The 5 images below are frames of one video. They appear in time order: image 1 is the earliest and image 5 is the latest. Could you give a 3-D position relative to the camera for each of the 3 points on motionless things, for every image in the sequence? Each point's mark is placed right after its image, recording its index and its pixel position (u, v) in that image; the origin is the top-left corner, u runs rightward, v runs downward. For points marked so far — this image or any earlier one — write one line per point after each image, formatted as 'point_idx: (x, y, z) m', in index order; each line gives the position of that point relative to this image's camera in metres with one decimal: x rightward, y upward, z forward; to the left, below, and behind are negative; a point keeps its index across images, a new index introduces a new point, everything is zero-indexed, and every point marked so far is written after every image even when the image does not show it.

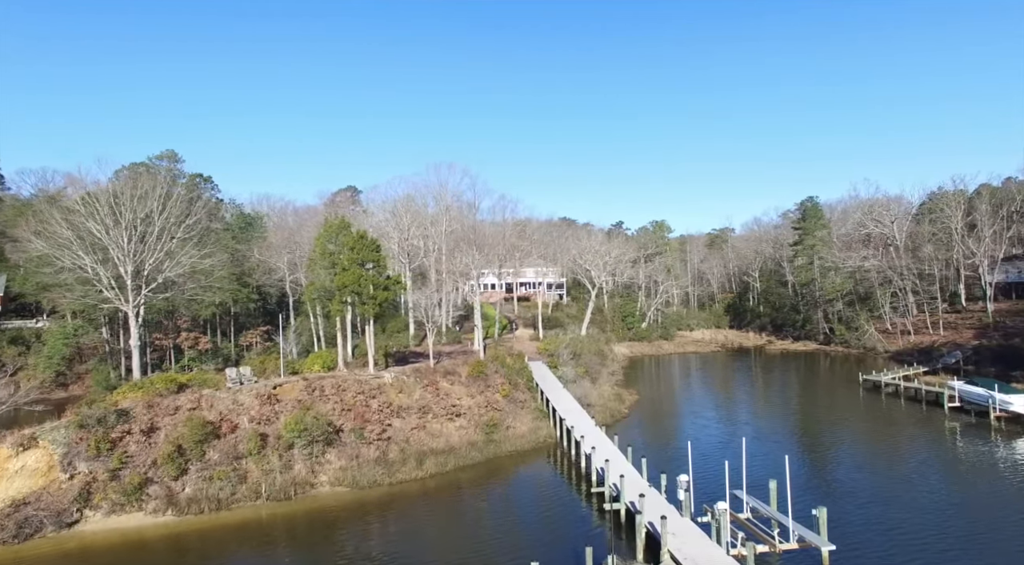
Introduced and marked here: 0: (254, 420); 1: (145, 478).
0: (-7.7, -4.1, +19.9) m
1: (-9.5, -5.0, +17.1) m
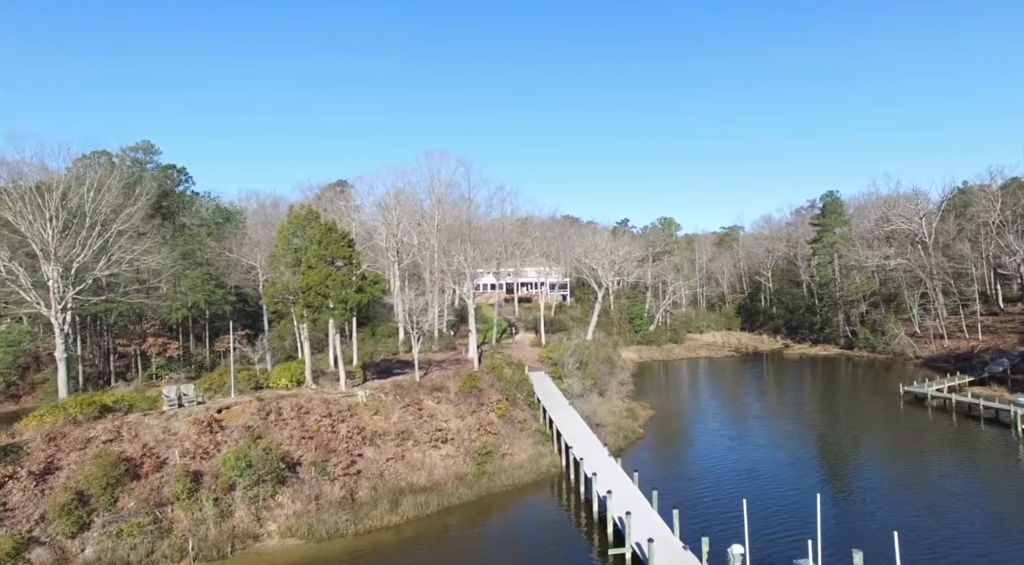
0: (-7.8, -4.1, +16.0) m
1: (-9.6, -5.1, +13.3) m
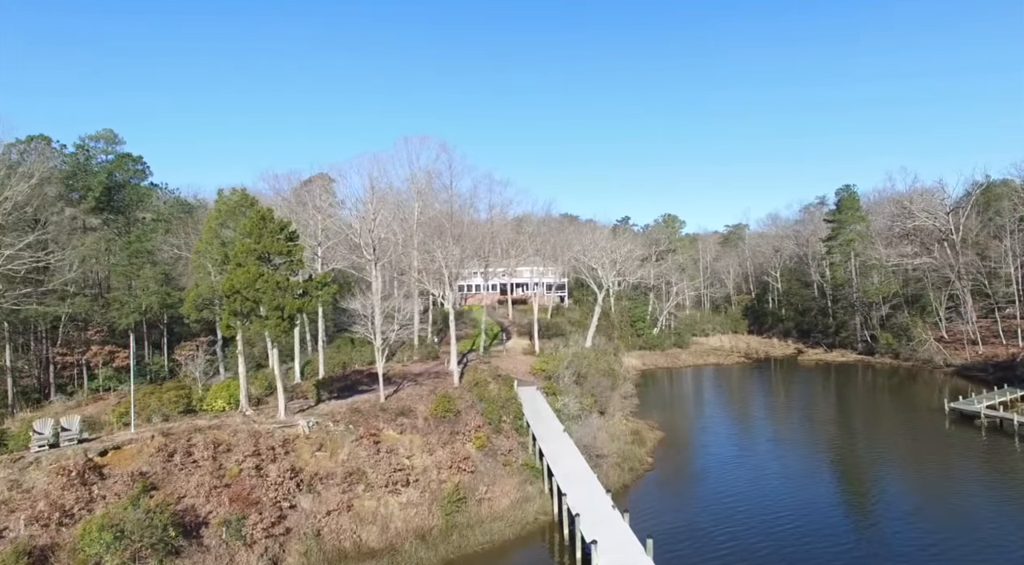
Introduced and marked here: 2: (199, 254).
0: (-8.4, -4.2, +11.8) m
1: (-10.1, -5.1, +9.1) m
2: (-8.6, +0.8, +18.4) m
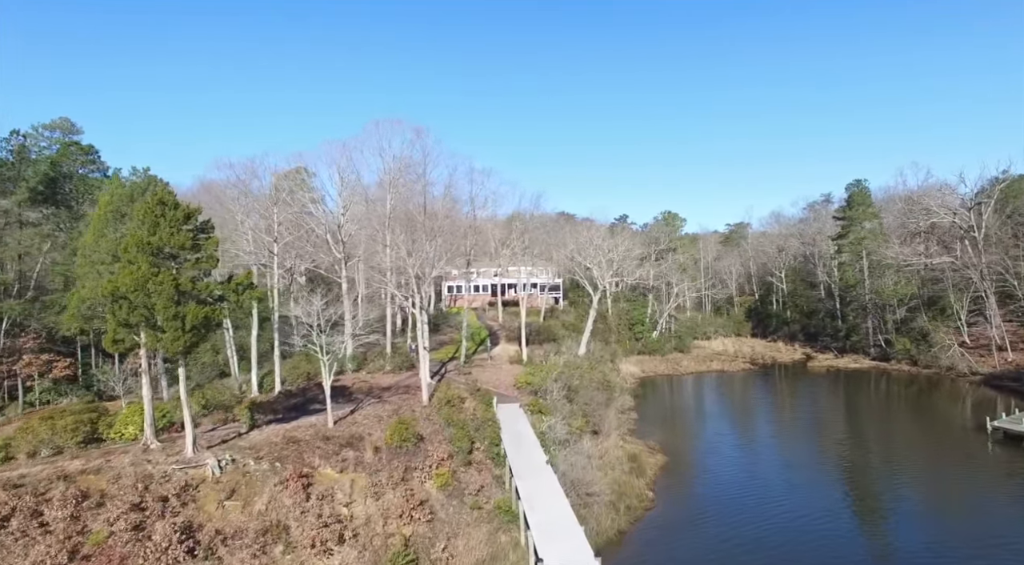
0: (-9.1, -4.2, +8.3) m
1: (-10.8, -5.1, +5.5) m
2: (-9.3, +0.7, +14.9) m
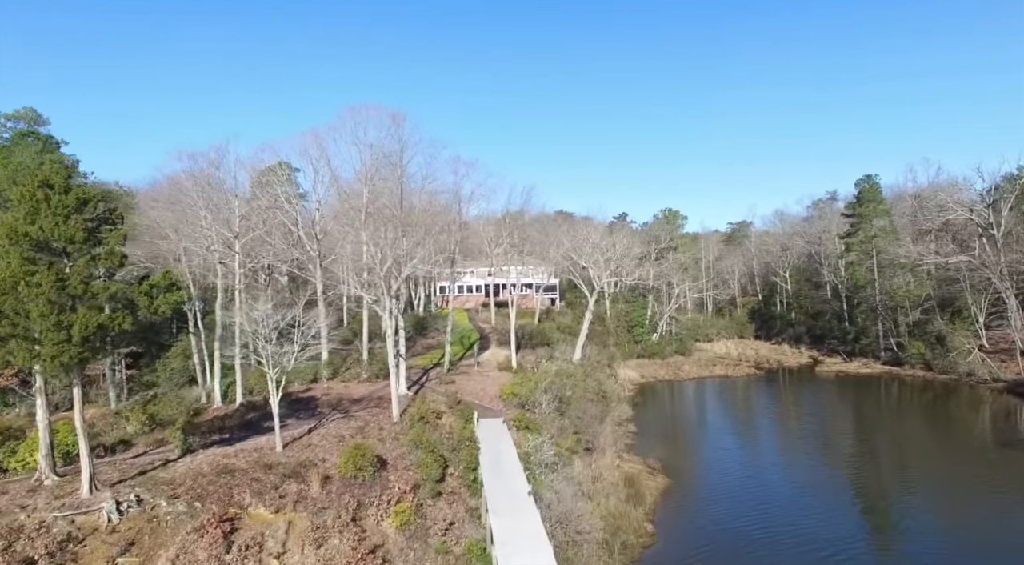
0: (-9.6, -4.2, +5.8) m
1: (-11.3, -5.2, +3.0) m
2: (-9.8, +0.7, +12.4) m
